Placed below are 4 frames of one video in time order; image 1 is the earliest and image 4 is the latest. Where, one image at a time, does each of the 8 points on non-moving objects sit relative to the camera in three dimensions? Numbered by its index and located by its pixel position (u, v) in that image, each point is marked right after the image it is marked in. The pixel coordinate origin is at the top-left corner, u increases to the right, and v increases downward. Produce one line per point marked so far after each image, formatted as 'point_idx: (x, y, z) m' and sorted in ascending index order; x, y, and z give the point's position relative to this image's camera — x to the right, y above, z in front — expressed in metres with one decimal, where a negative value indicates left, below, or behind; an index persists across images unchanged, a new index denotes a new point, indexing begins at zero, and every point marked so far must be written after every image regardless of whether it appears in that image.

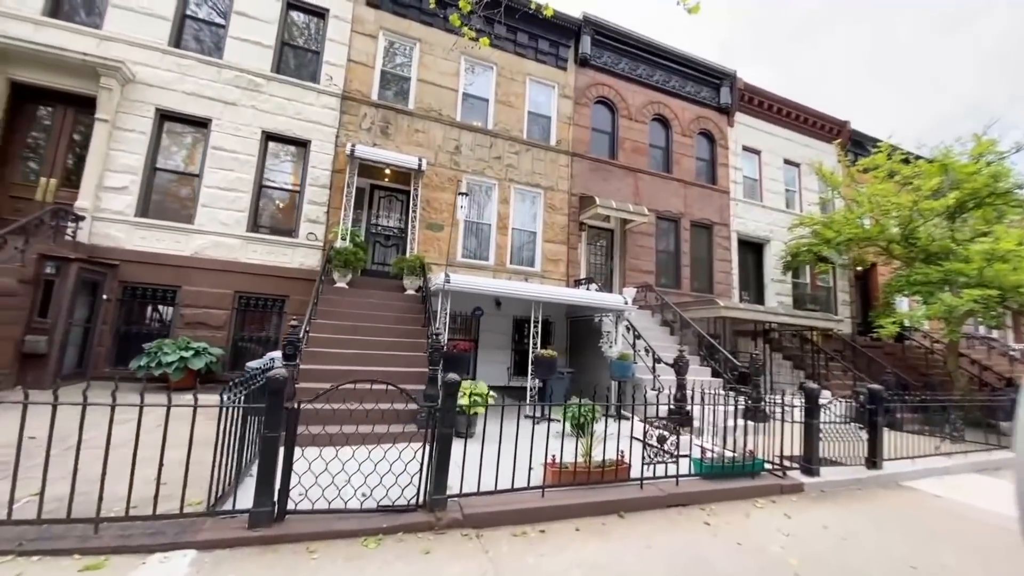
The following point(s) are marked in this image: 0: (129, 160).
0: (-7.8, +2.6, +8.3) m
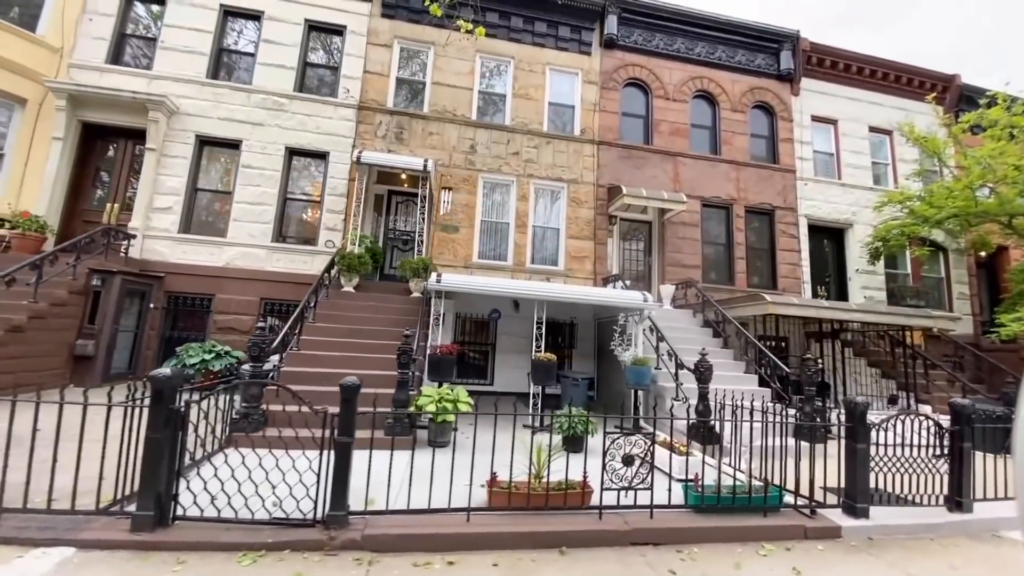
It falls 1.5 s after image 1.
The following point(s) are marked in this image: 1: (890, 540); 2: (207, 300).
0: (-7.7, +2.4, +9.2) m
1: (+3.8, -2.5, +4.1) m
2: (-6.9, -0.3, +9.1) m
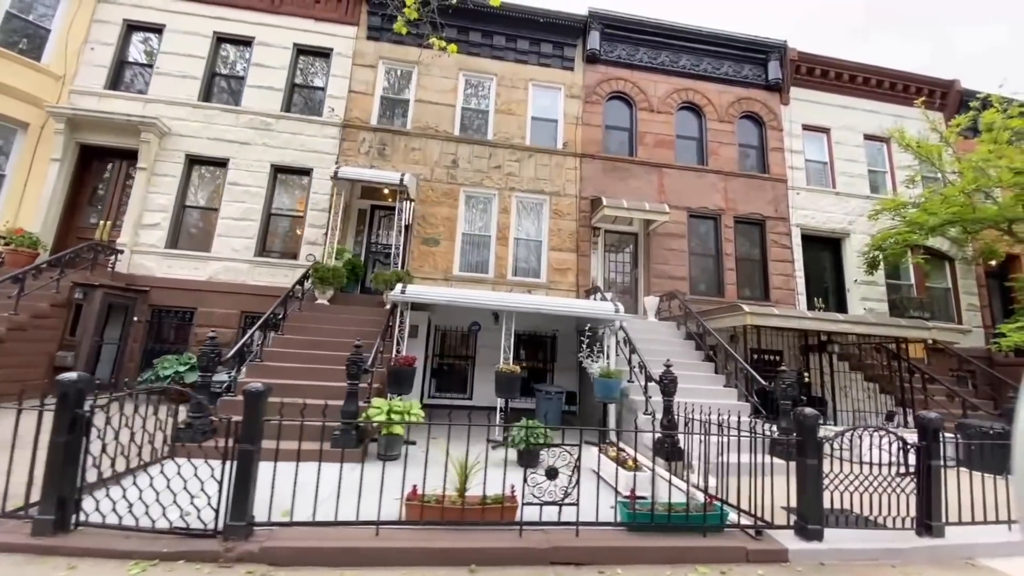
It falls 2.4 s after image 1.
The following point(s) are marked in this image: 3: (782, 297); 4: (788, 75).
0: (-8.3, +2.1, +9.6) m
1: (+3.1, -2.6, +3.7) m
2: (-7.4, -0.6, +9.3) m
3: (+7.5, -0.2, +11.3) m
4: (+8.2, +6.4, +12.1) m
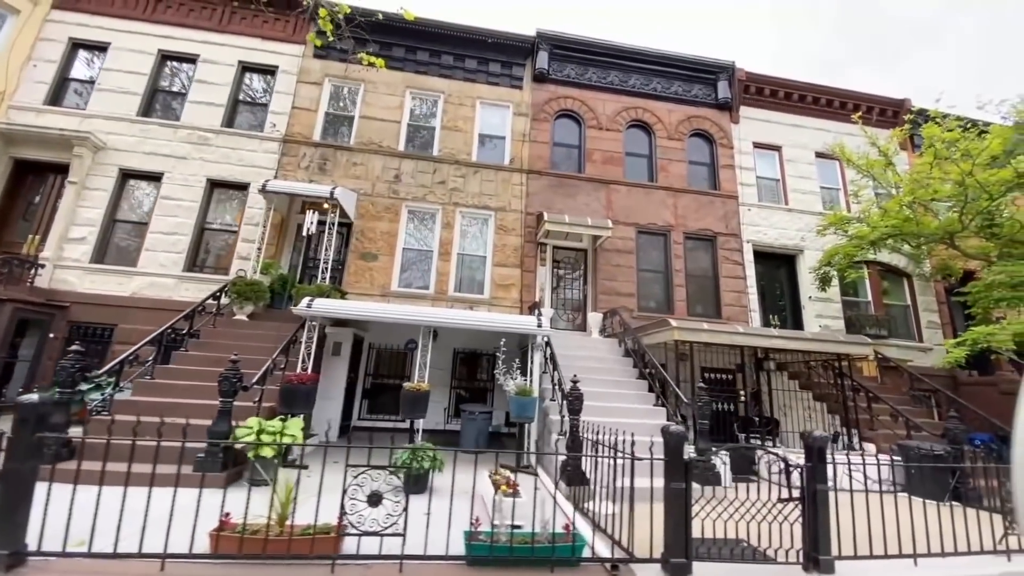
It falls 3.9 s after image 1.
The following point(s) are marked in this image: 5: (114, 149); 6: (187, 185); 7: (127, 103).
0: (-9.8, +1.7, +9.4) m
1: (+1.6, -2.6, +3.3) m
2: (-8.9, -0.9, +8.9) m
3: (+6.0, -0.7, +11.0) m
4: (+6.8, +5.9, +12.2) m
5: (-9.6, +3.4, +9.8) m
6: (-7.9, +2.5, +9.8) m
7: (-9.6, +4.6, +10.1) m
